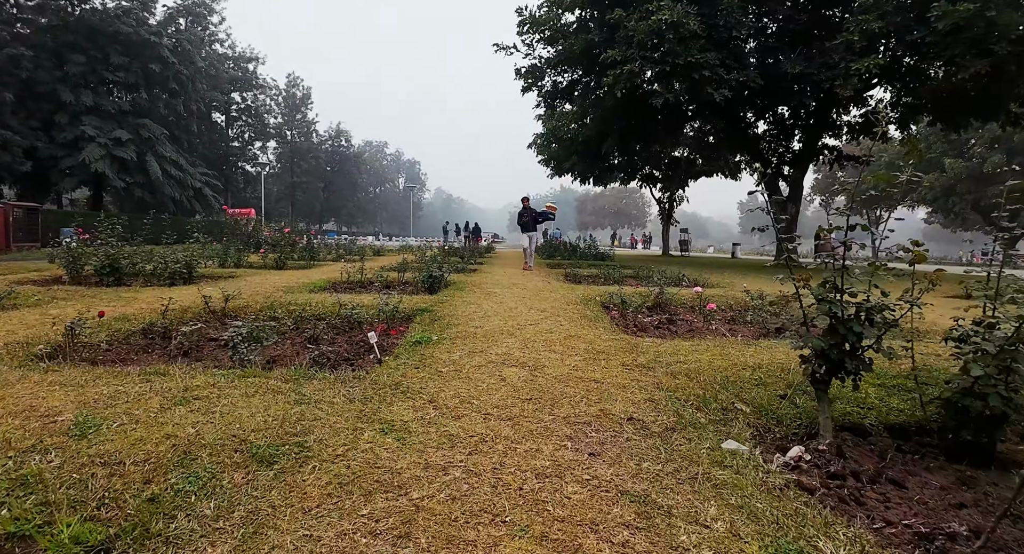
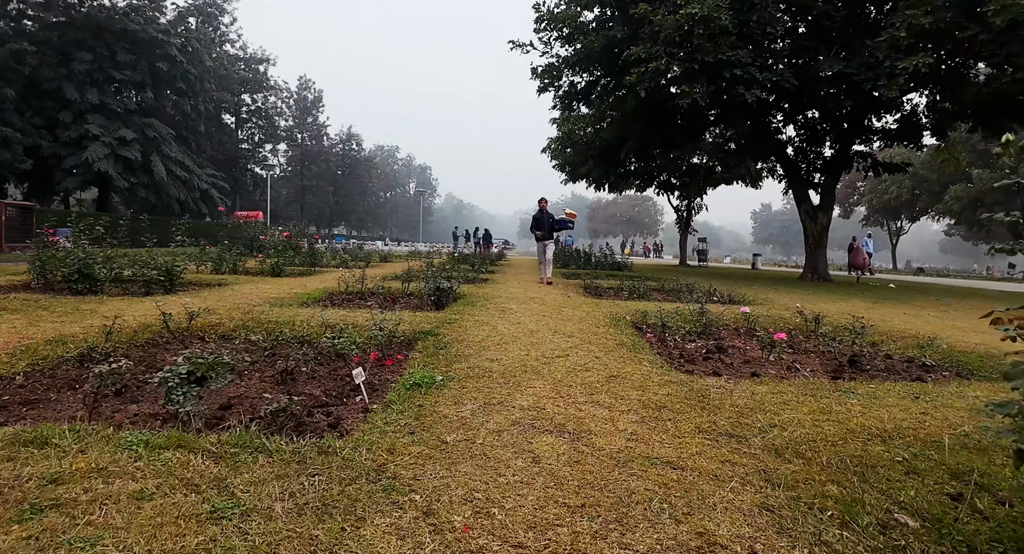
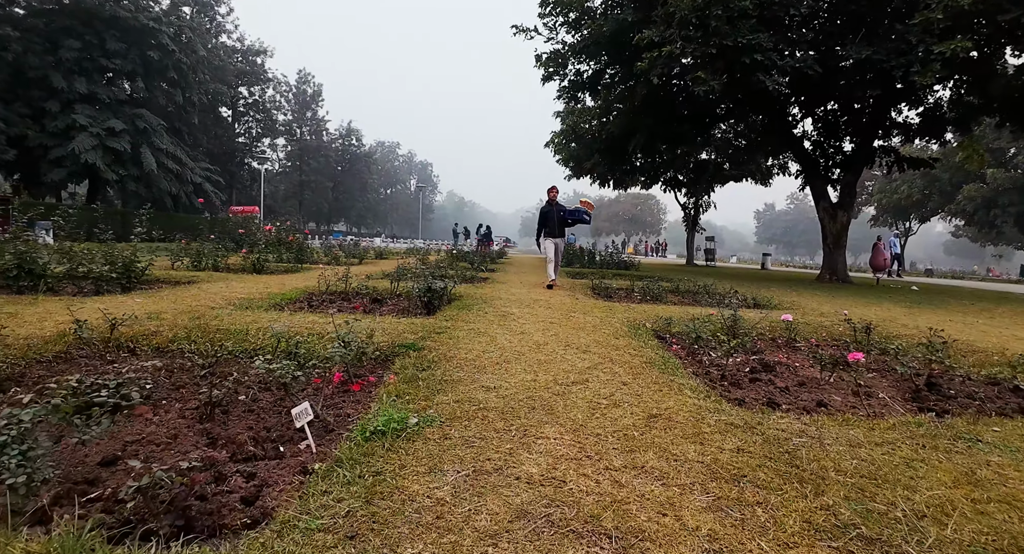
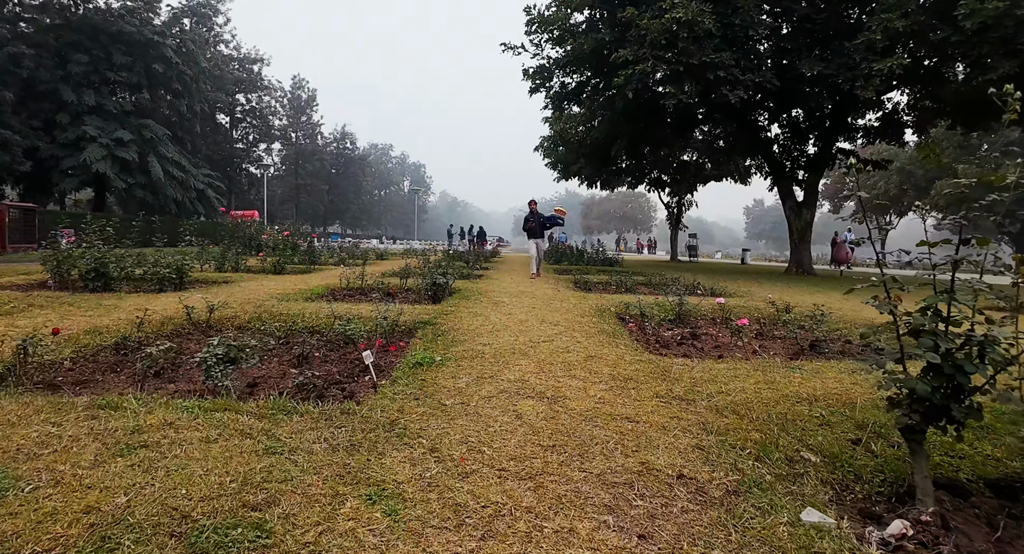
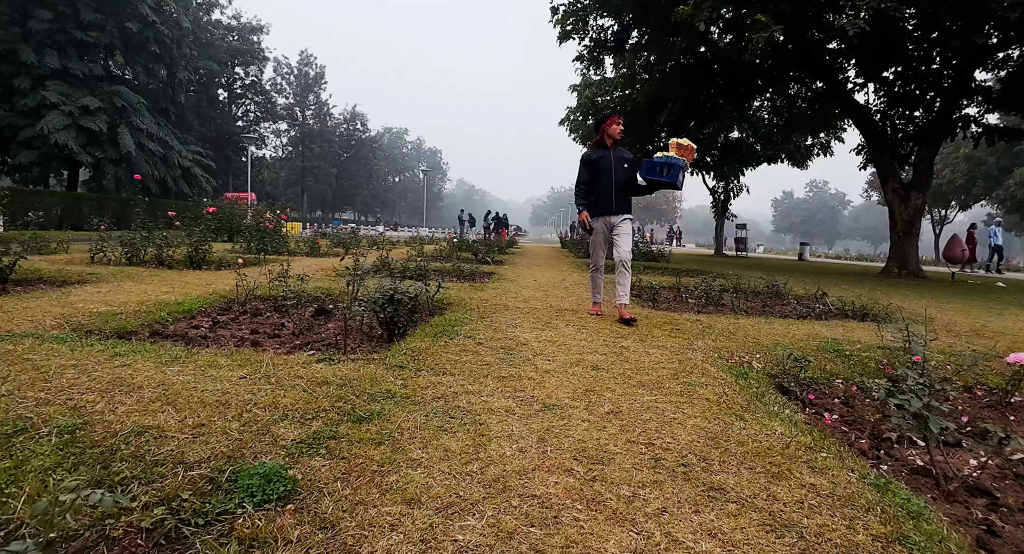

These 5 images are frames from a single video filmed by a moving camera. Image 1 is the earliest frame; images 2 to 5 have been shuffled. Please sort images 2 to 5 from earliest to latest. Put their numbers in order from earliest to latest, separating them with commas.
4, 2, 3, 5
